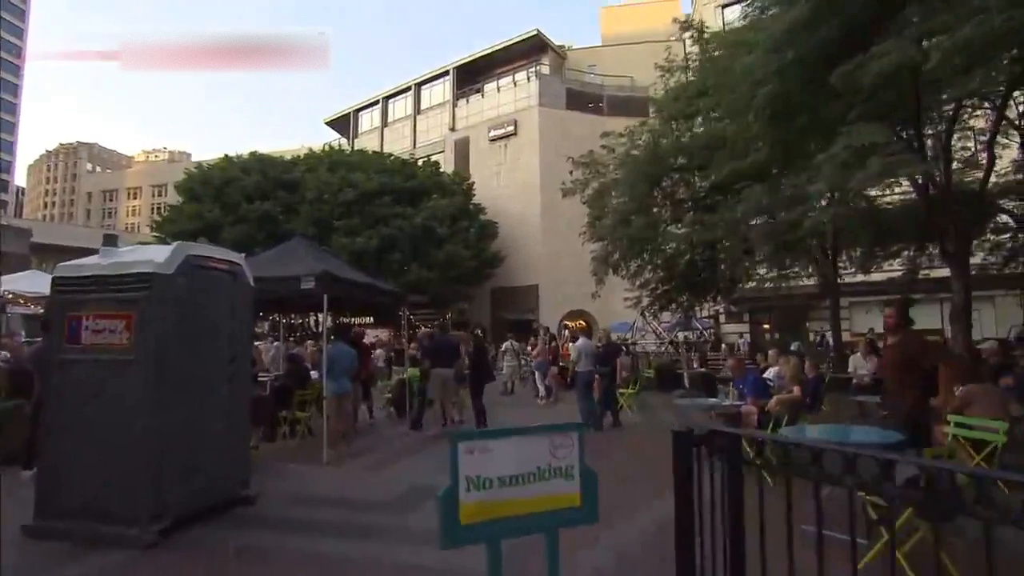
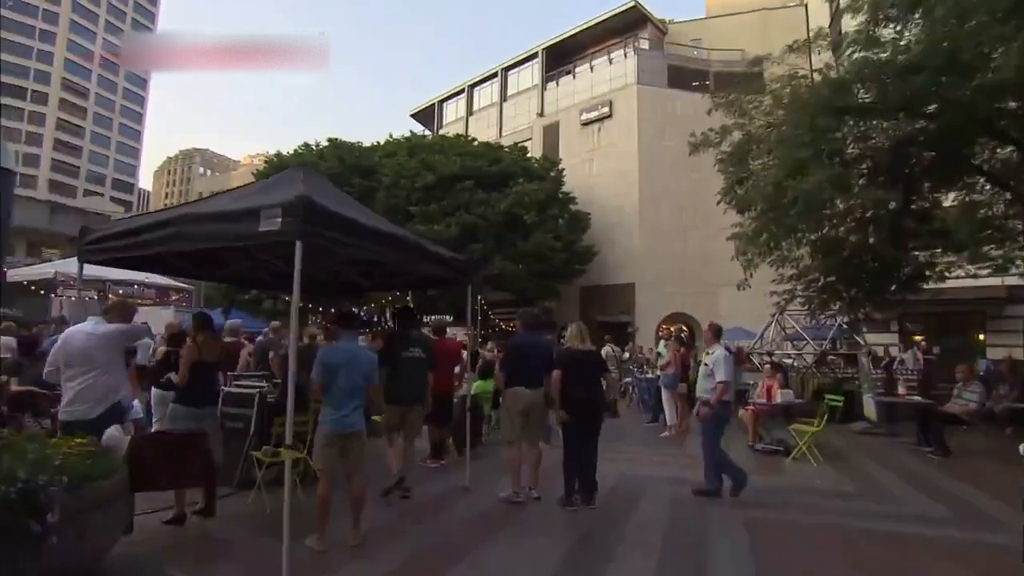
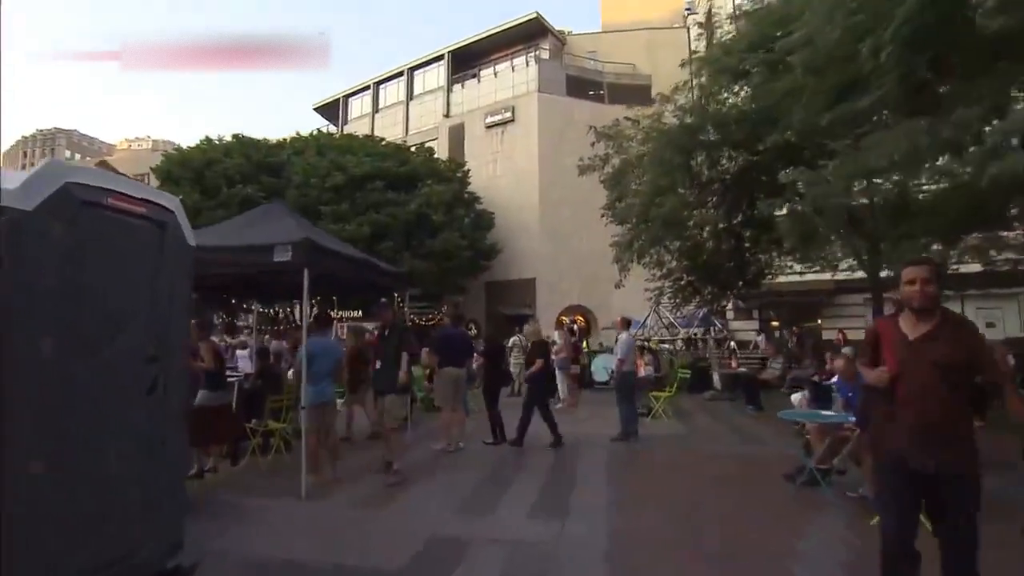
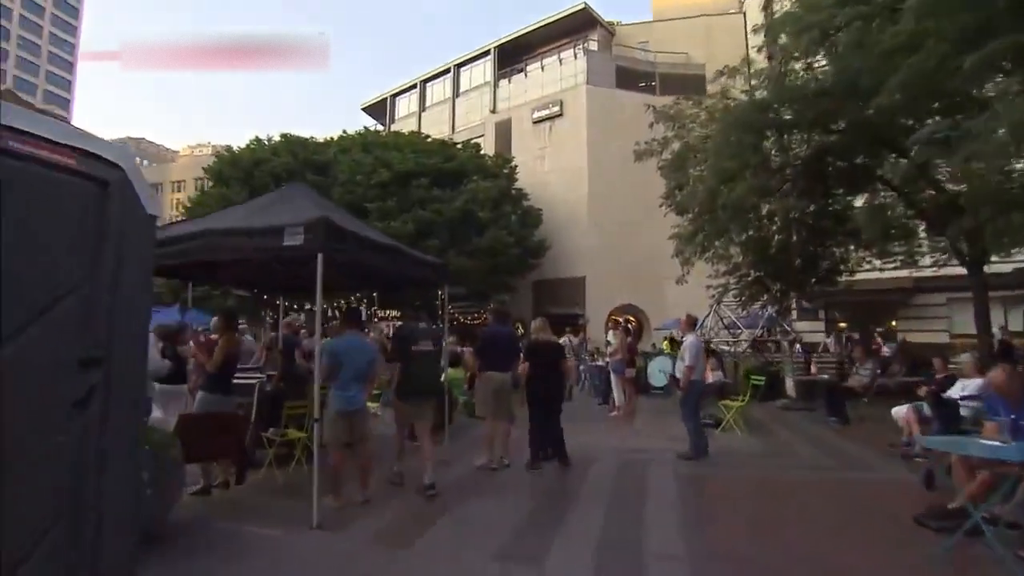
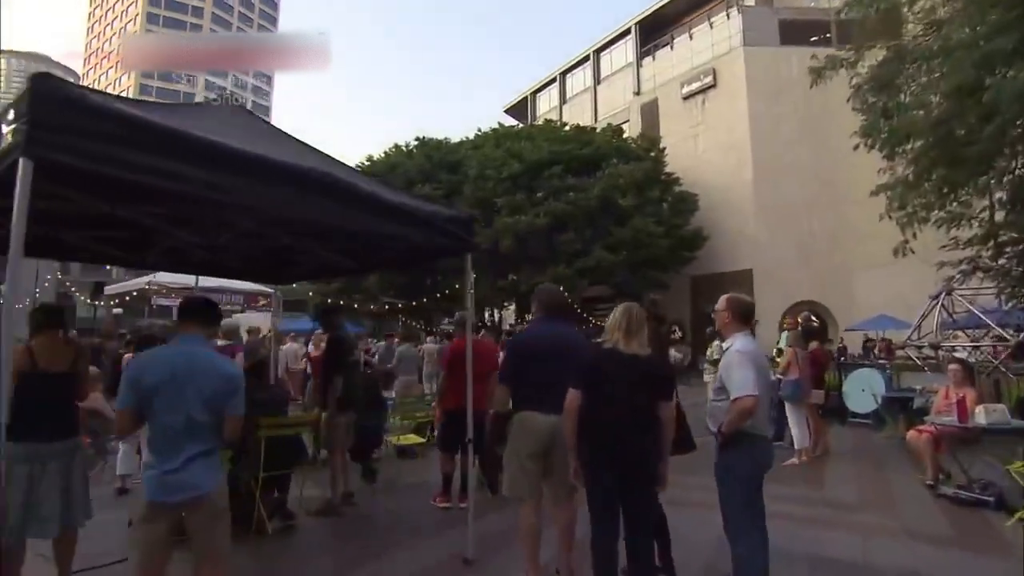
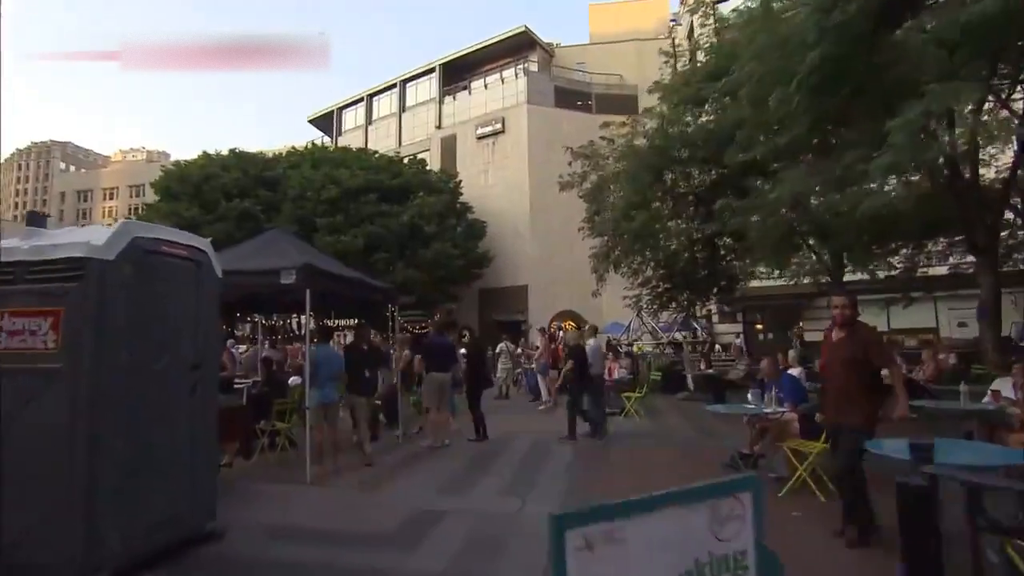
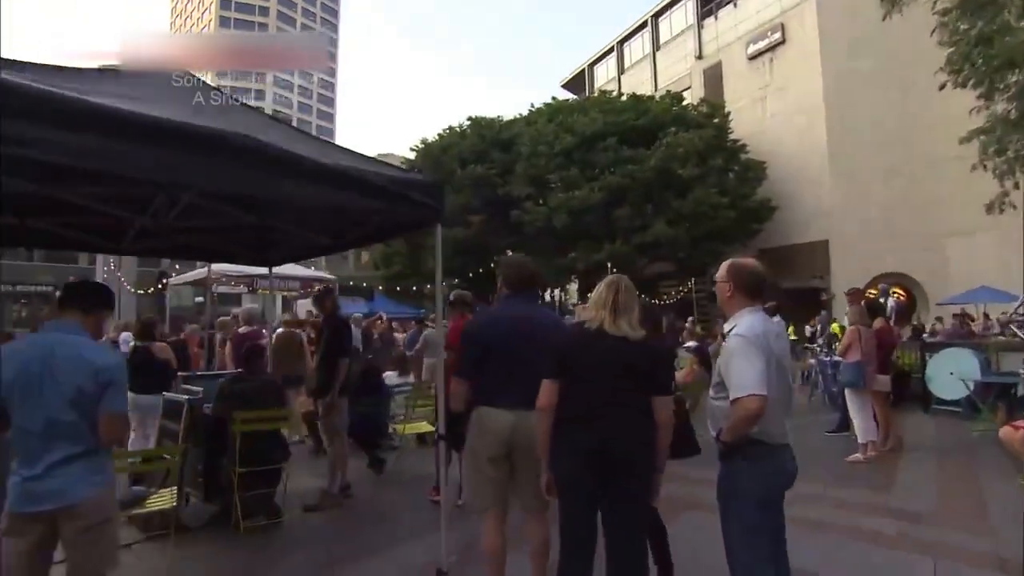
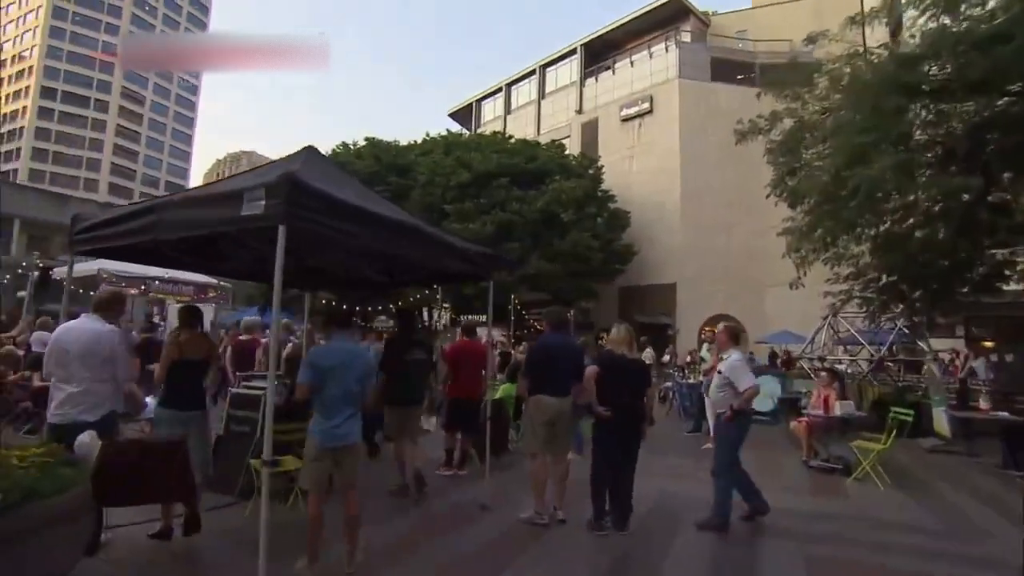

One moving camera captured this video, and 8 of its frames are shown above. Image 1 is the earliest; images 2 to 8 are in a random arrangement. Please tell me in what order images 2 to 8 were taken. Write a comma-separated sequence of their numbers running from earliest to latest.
6, 3, 4, 2, 8, 5, 7
